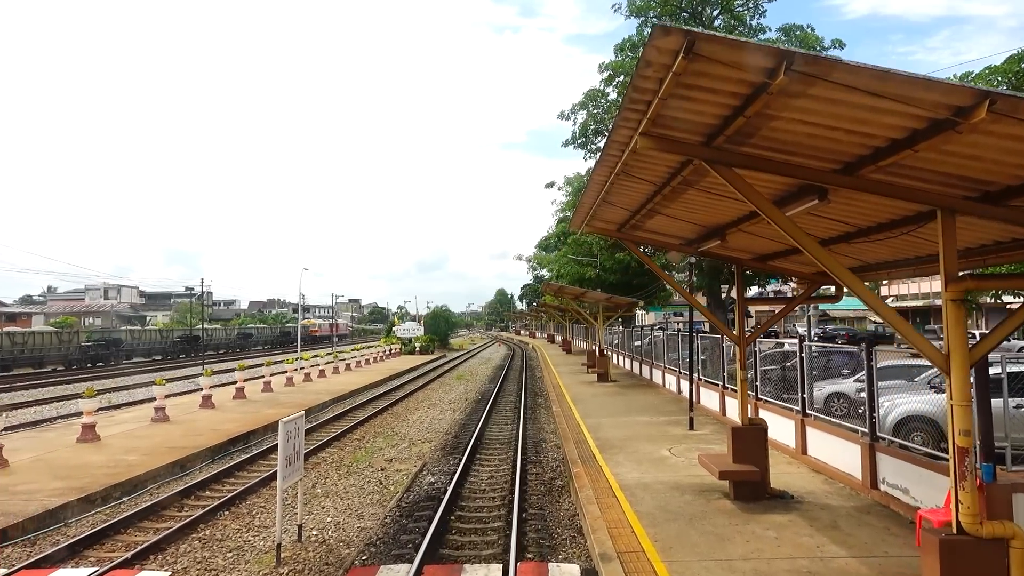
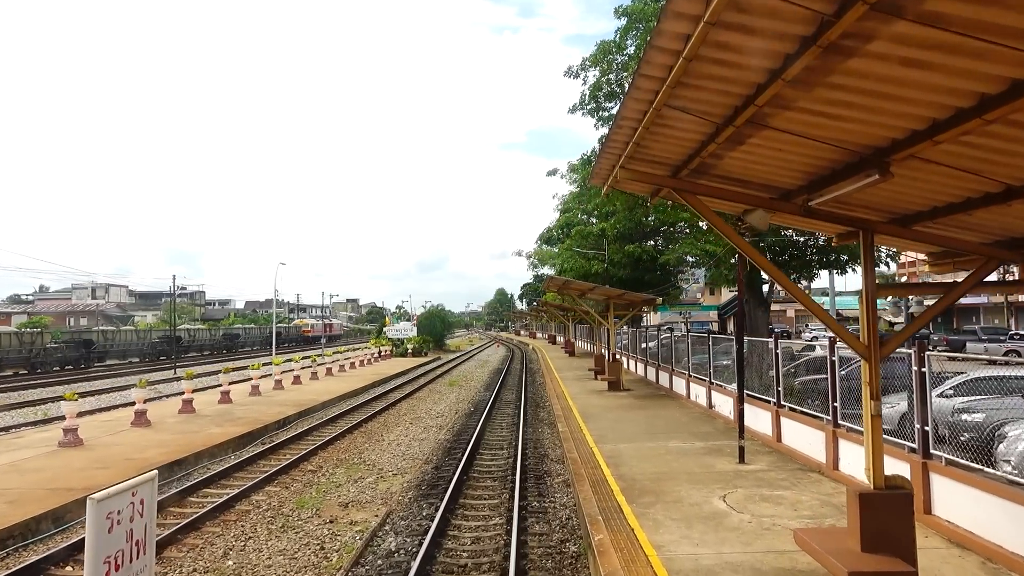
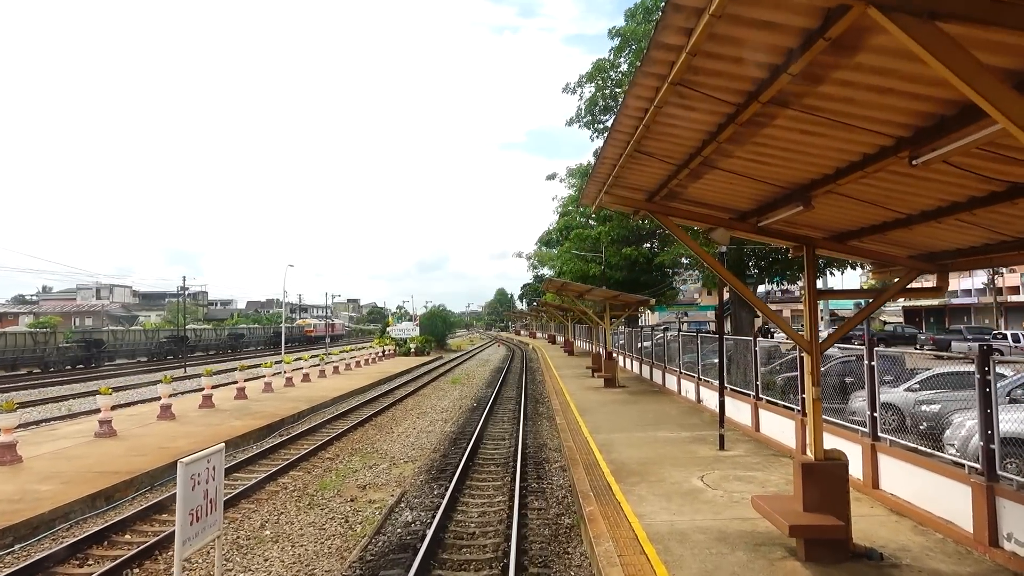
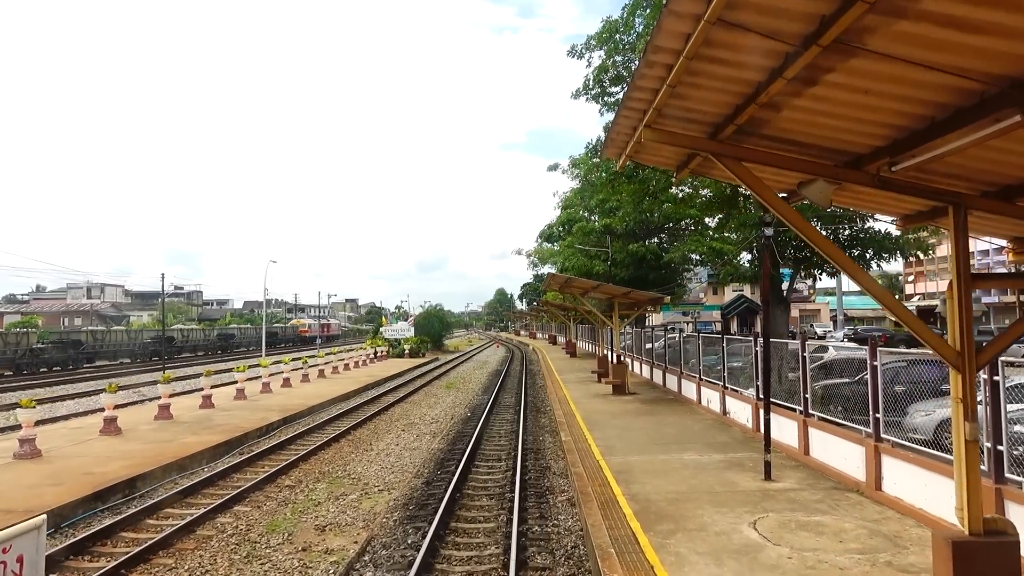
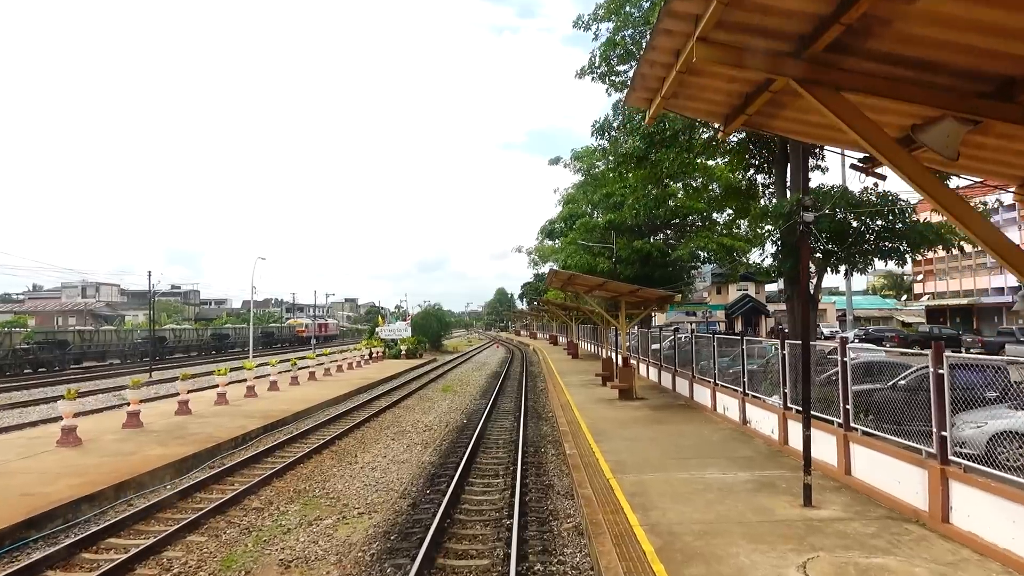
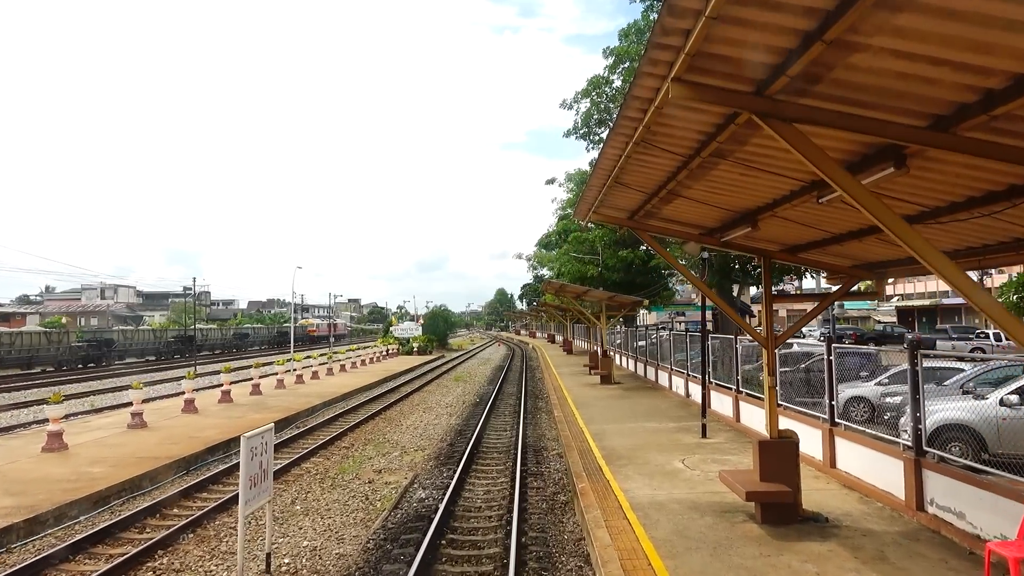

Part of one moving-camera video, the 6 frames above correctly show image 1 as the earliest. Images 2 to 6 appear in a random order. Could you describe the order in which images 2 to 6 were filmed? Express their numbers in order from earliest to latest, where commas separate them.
6, 3, 2, 4, 5
